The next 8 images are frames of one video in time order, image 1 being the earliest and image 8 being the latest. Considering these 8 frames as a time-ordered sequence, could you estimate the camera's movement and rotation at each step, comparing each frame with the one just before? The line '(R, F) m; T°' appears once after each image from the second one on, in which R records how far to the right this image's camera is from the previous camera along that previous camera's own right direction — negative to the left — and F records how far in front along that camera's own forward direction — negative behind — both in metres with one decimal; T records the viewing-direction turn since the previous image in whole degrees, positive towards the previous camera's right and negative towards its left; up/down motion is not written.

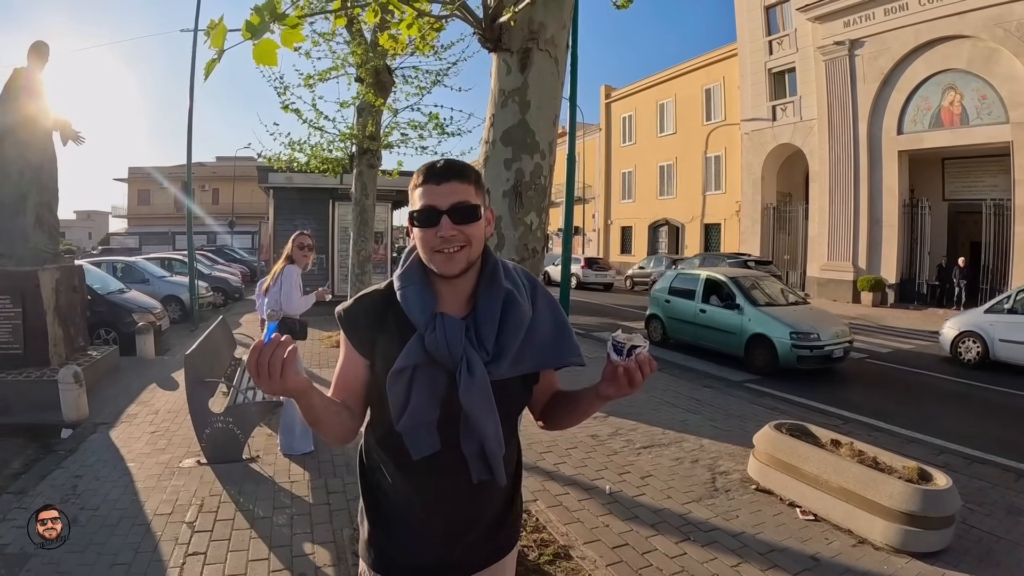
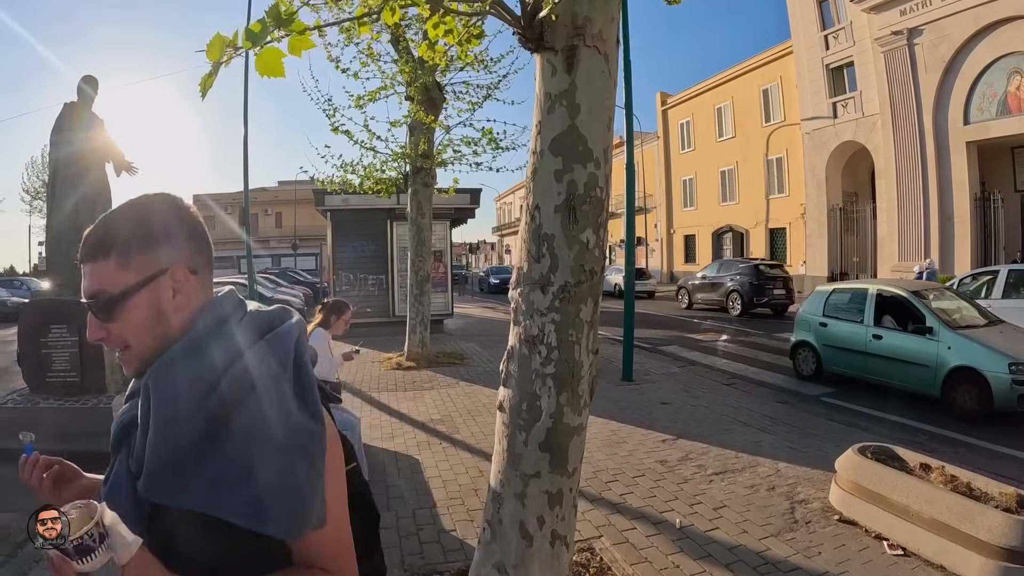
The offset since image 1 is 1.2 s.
(0.0, +0.3) m; -5°
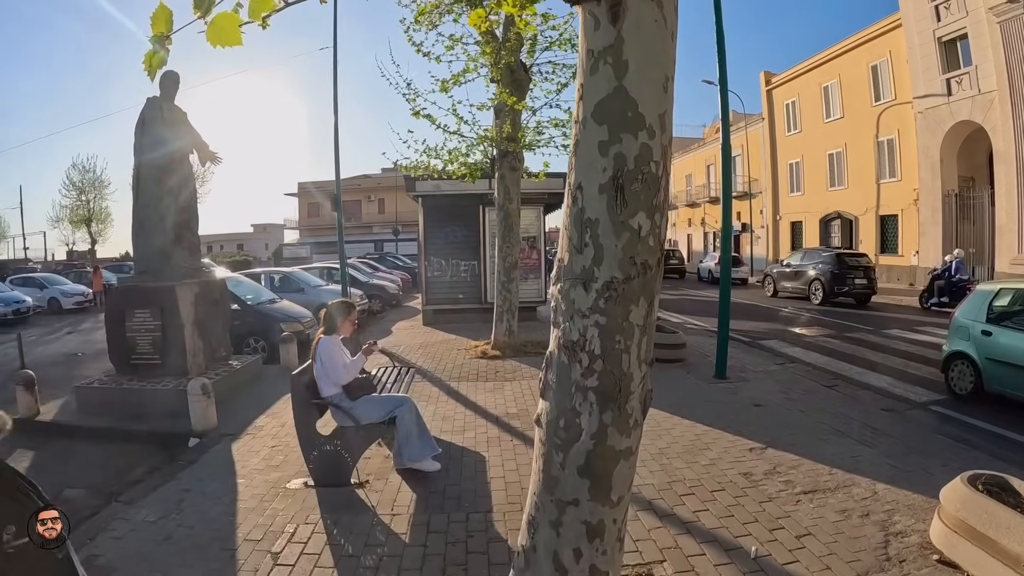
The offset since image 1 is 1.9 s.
(+0.3, +0.4) m; -9°
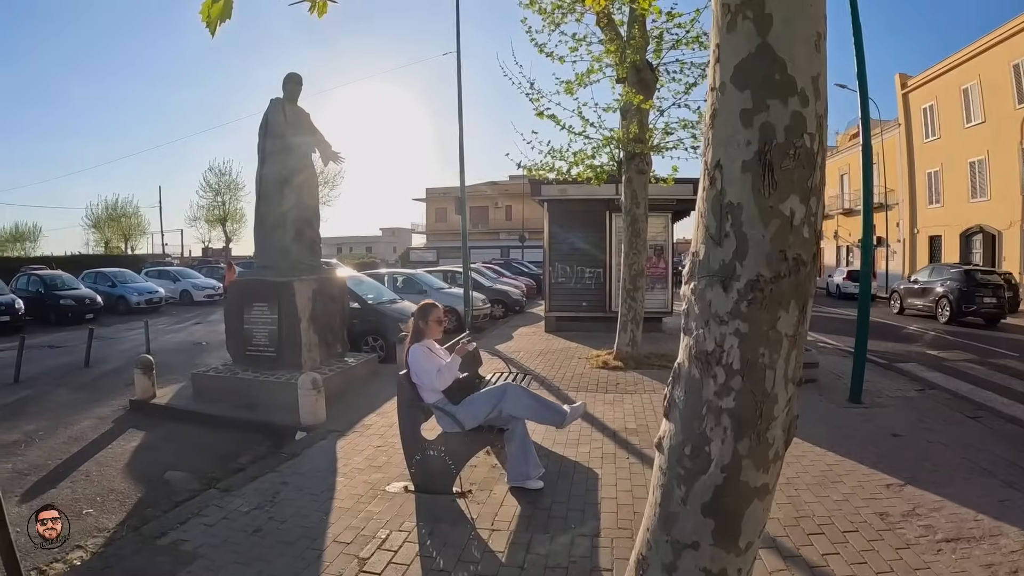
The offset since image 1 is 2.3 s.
(+0.1, +0.5) m; -12°
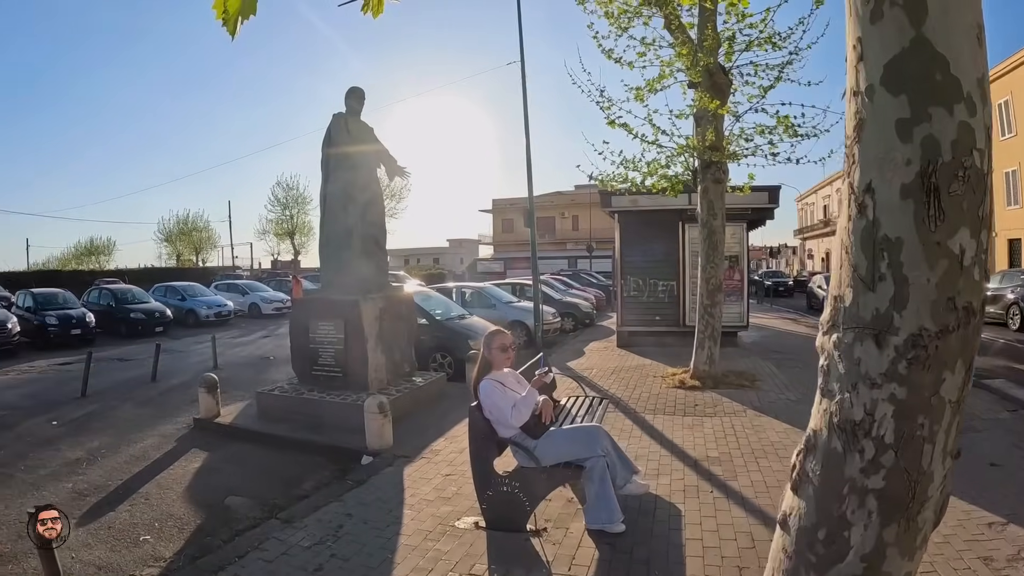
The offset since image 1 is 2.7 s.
(-0.2, +0.4) m; -6°
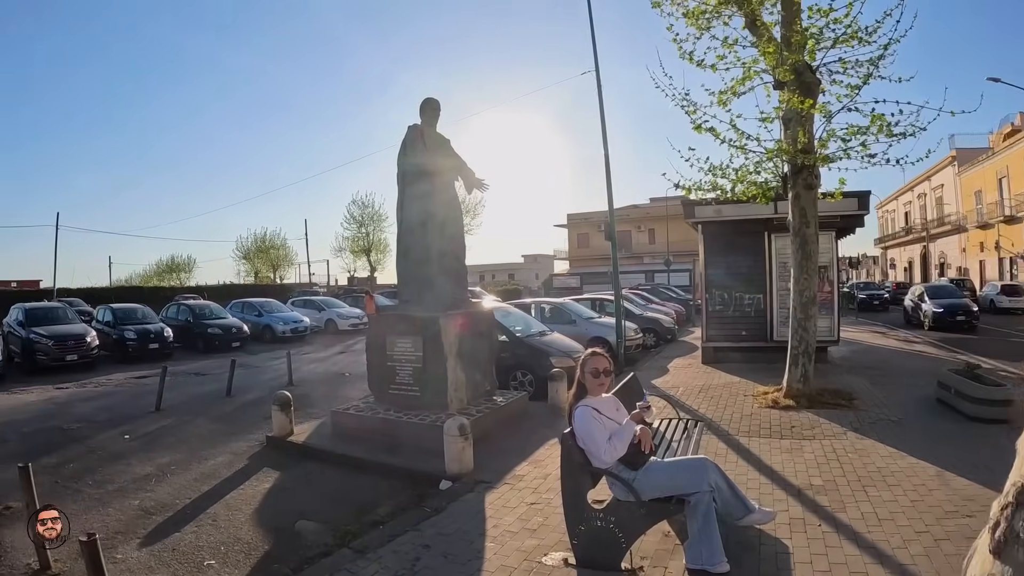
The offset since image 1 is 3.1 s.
(-0.3, +0.5) m; -5°
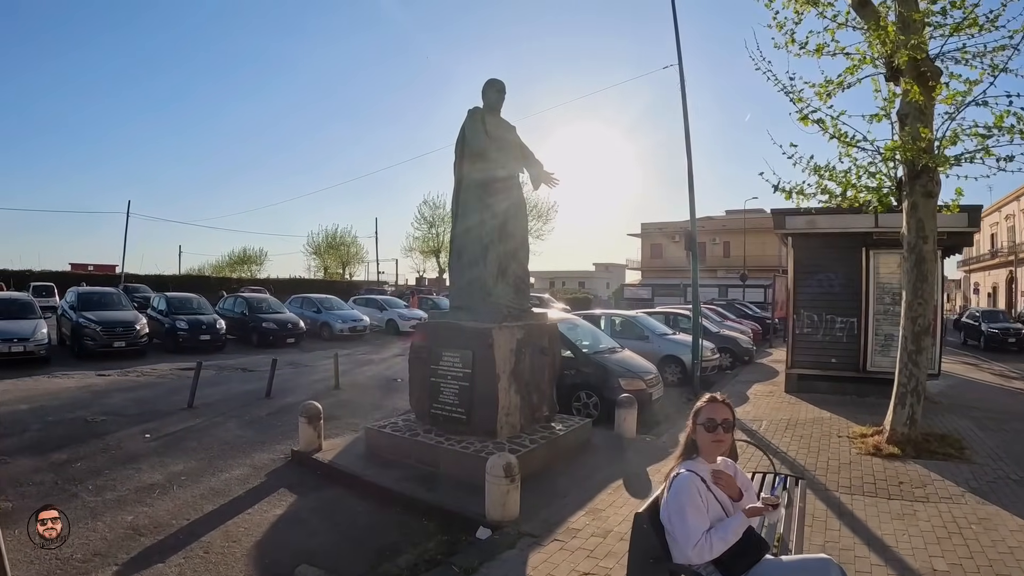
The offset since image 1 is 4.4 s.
(0.0, +1.0) m; -5°
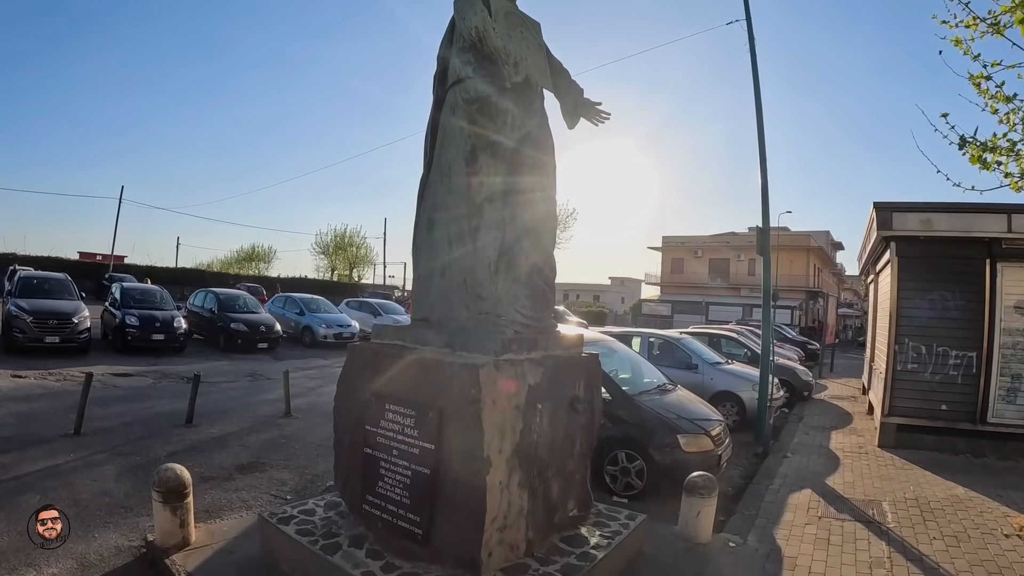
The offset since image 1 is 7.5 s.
(0.0, +2.5) m; -1°
